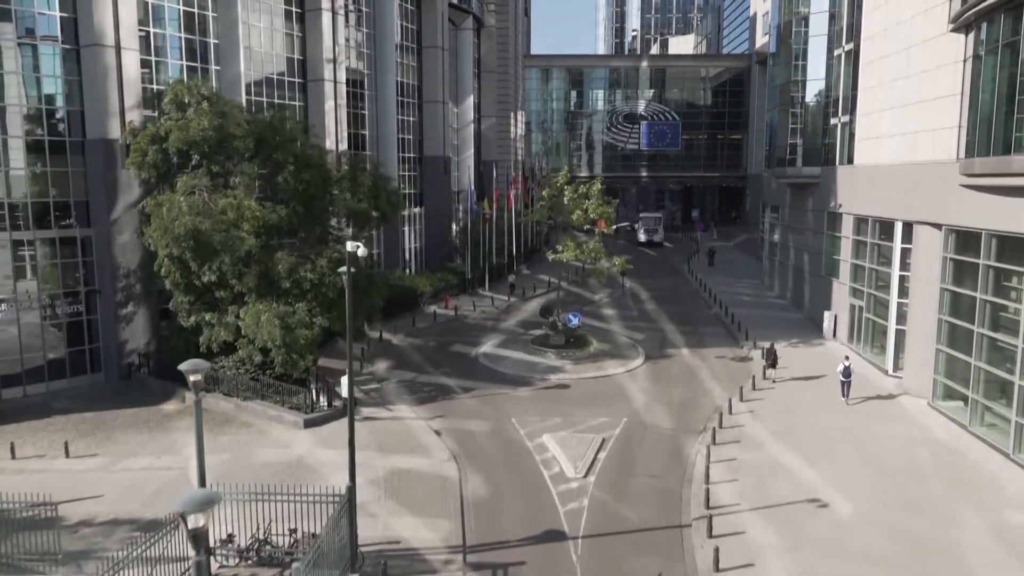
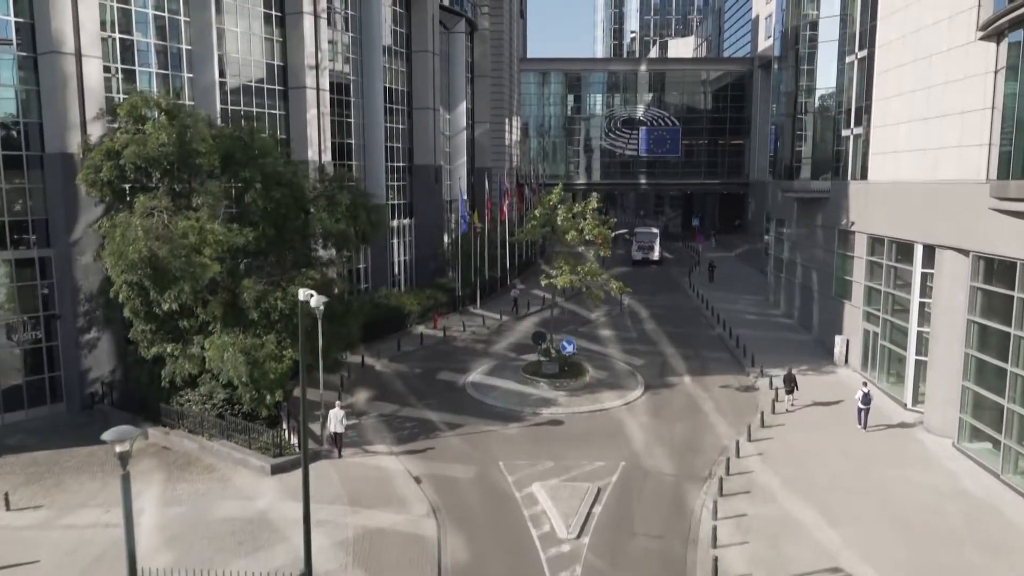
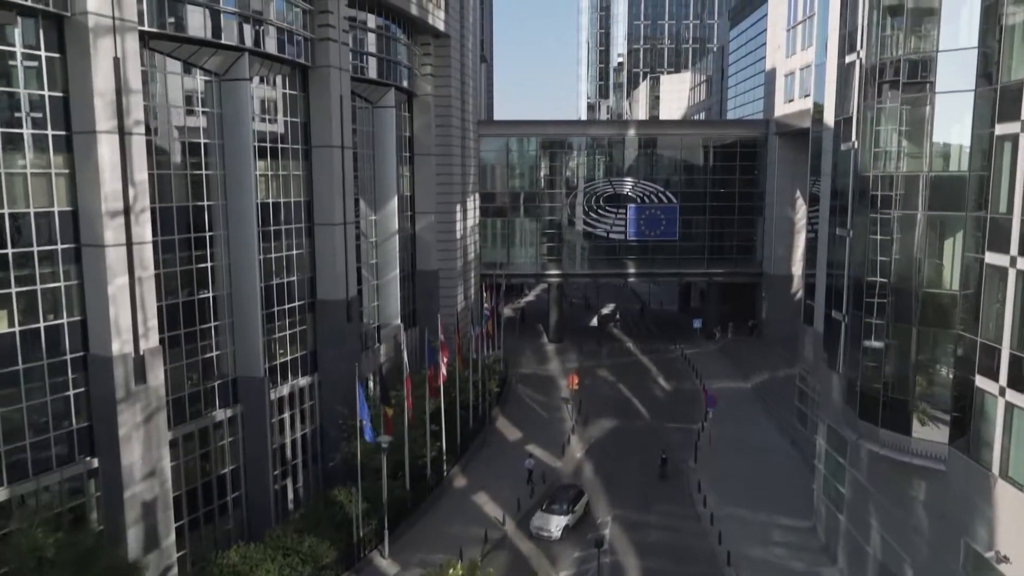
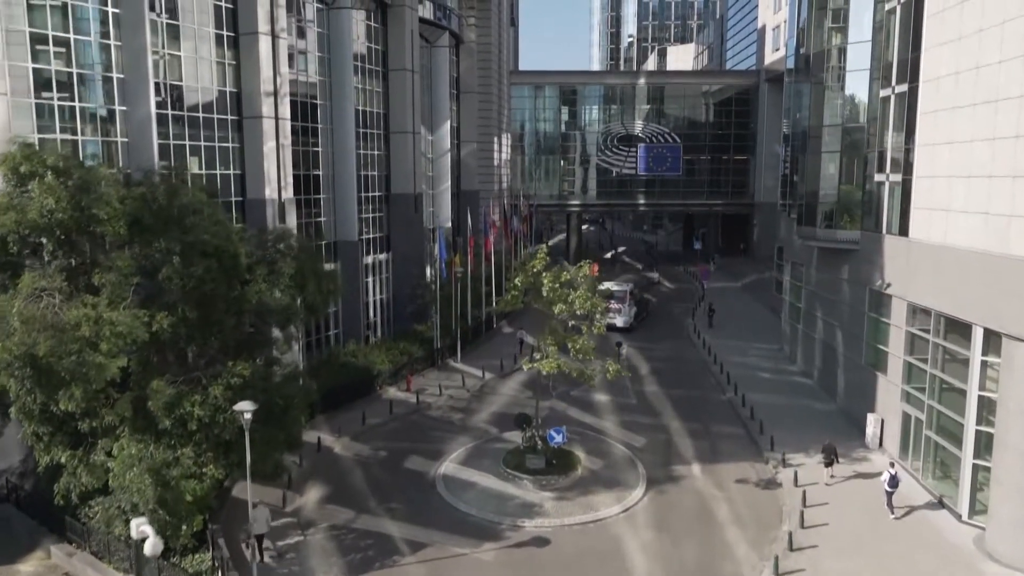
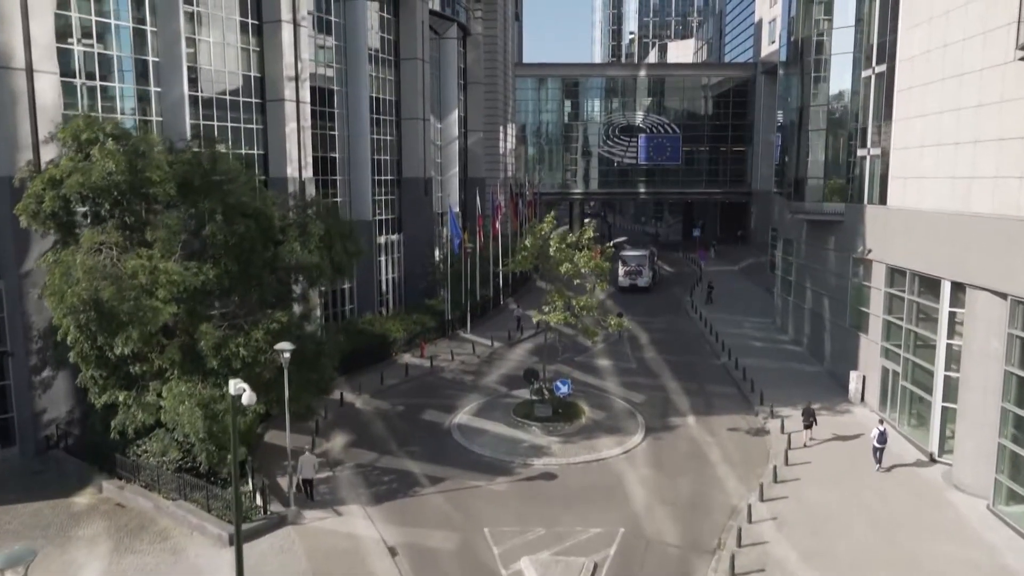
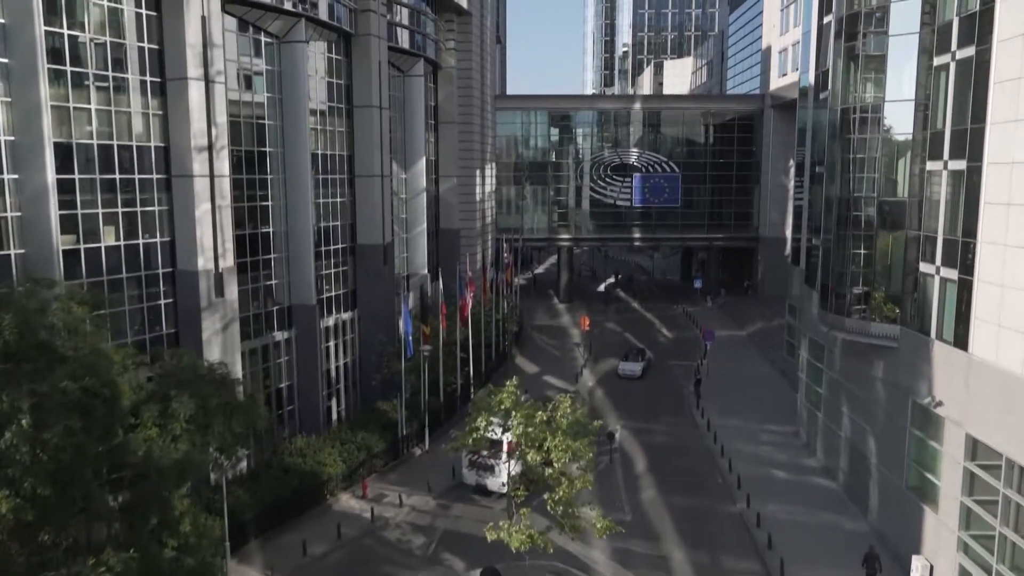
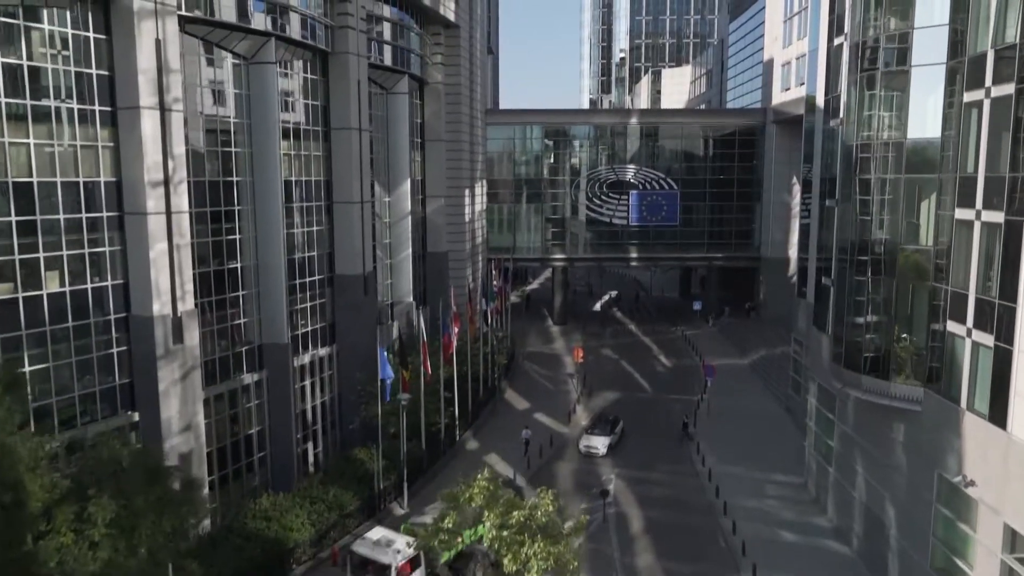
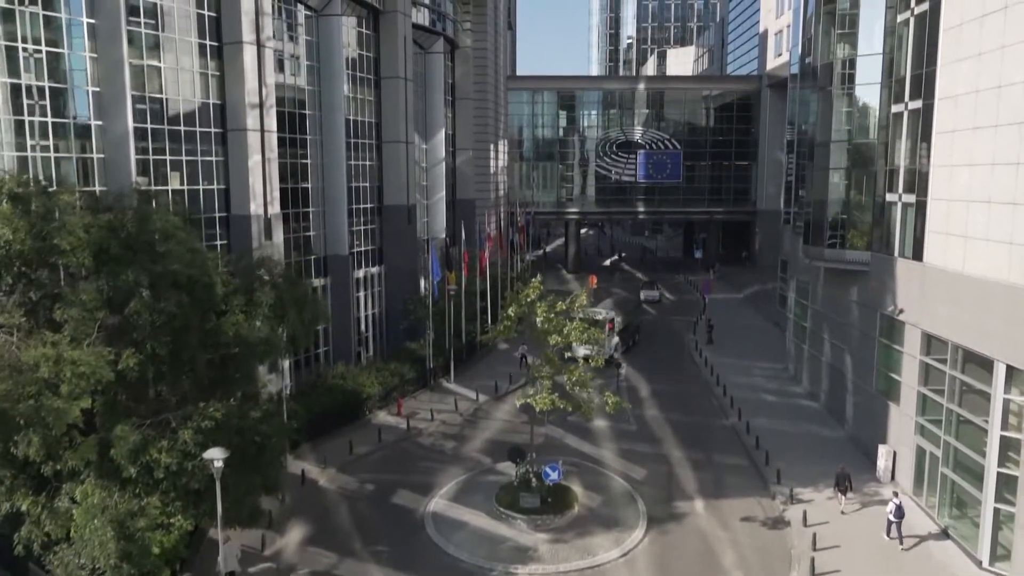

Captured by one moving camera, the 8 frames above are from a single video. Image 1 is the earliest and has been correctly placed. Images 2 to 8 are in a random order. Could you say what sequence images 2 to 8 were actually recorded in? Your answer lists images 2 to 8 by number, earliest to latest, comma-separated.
2, 5, 4, 8, 6, 7, 3
